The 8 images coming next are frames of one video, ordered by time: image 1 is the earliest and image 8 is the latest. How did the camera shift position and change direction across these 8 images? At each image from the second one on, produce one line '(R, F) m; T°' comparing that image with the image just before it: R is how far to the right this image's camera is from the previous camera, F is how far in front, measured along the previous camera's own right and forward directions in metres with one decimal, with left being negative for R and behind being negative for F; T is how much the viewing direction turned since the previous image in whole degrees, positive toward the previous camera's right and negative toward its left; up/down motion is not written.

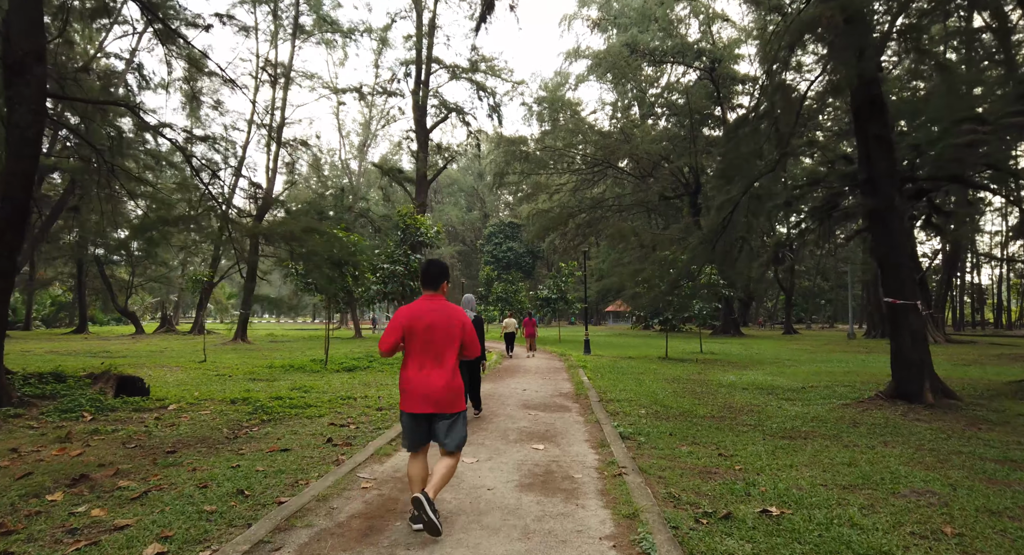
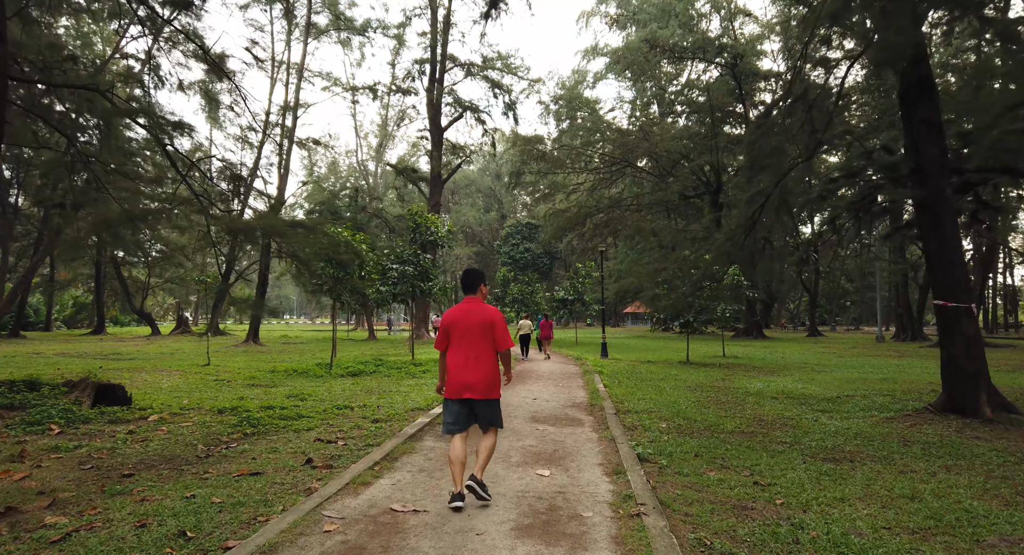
(+0.1, +0.7) m; -2°
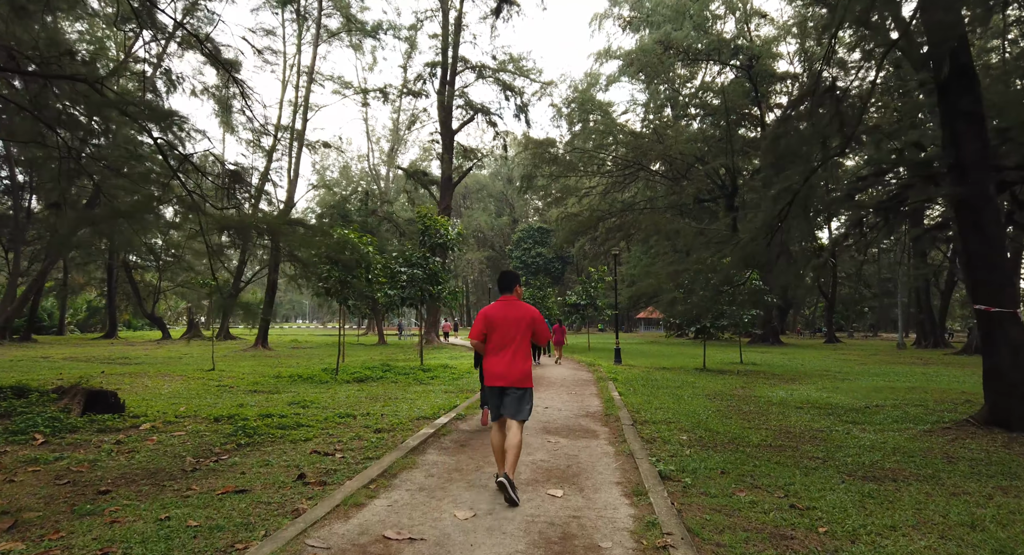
(0.0, +0.4) m; -1°
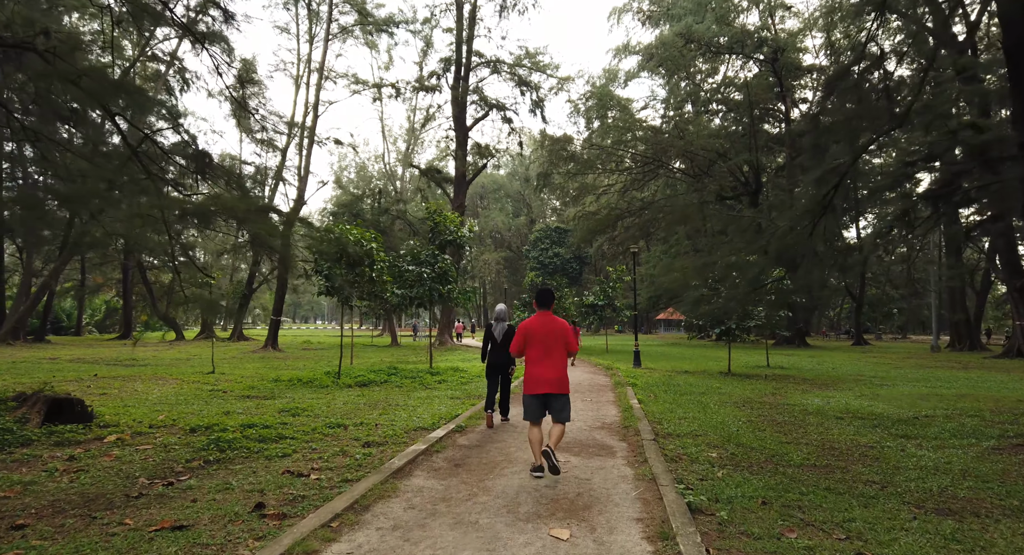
(+0.1, +0.8) m; -2°
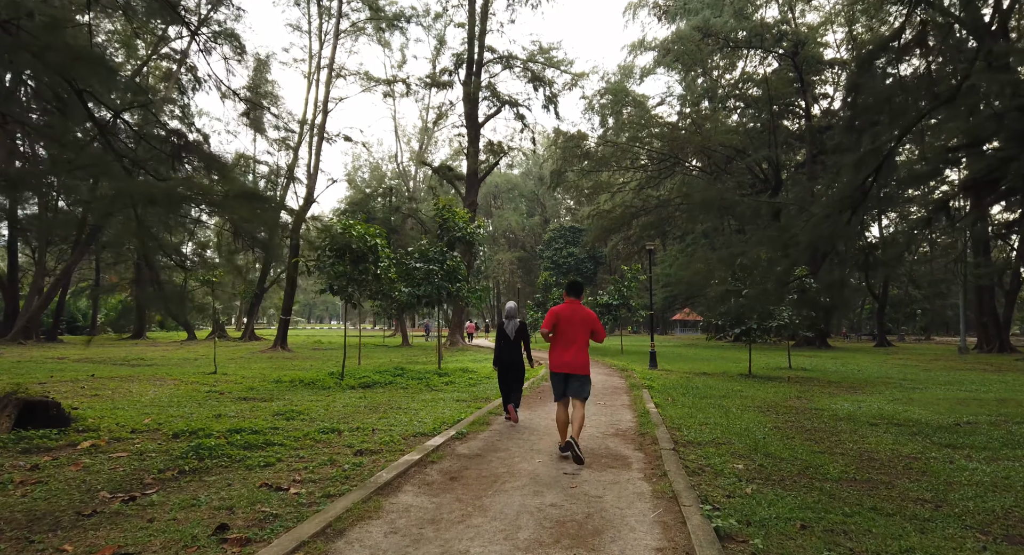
(+0.1, +0.6) m; -1°
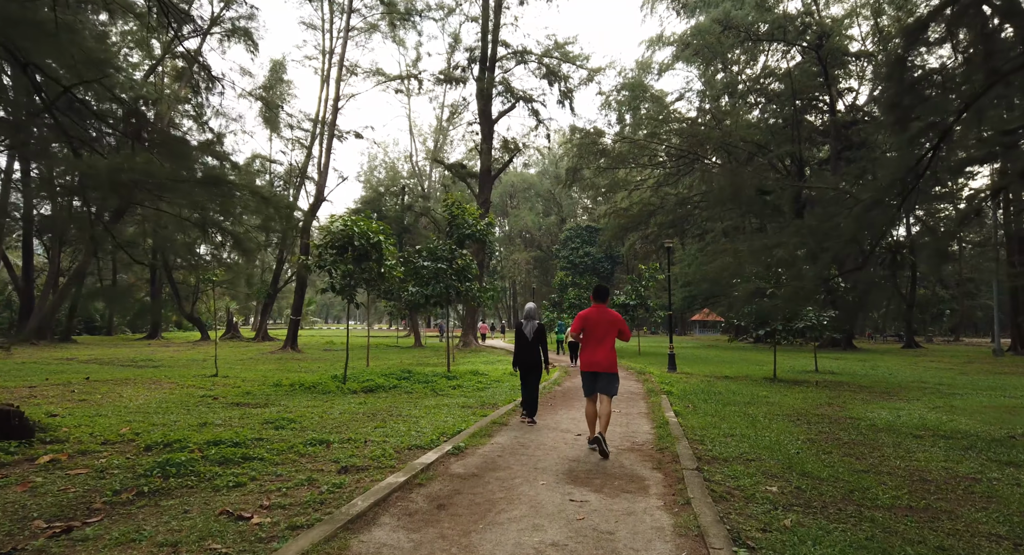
(+0.1, +0.7) m; -2°
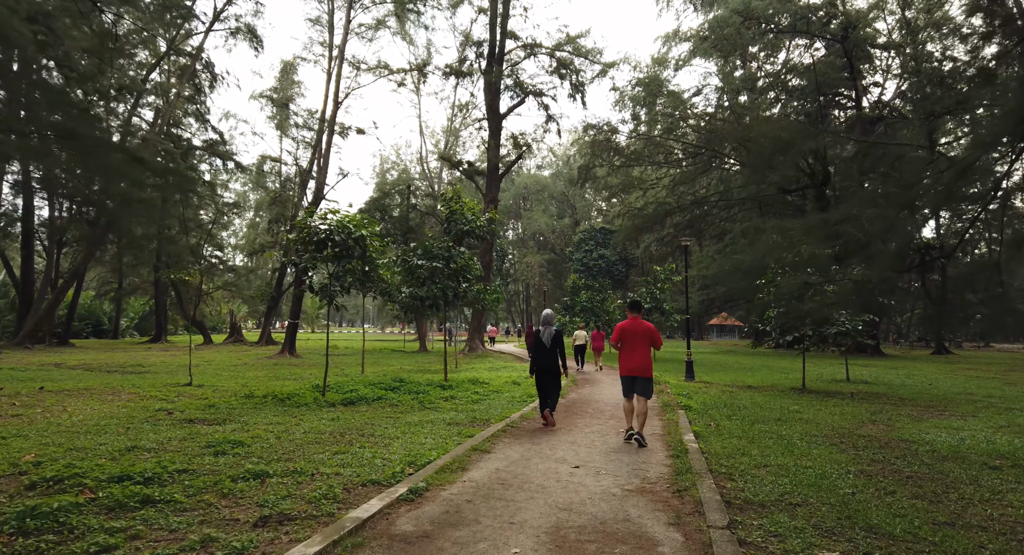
(+0.3, +1.3) m; -1°
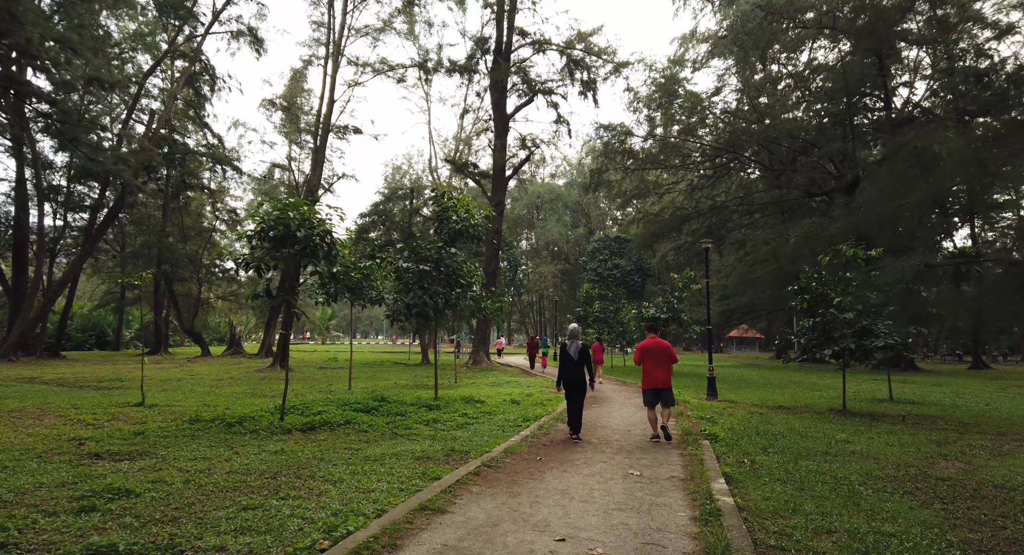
(+0.4, +1.7) m; -1°
